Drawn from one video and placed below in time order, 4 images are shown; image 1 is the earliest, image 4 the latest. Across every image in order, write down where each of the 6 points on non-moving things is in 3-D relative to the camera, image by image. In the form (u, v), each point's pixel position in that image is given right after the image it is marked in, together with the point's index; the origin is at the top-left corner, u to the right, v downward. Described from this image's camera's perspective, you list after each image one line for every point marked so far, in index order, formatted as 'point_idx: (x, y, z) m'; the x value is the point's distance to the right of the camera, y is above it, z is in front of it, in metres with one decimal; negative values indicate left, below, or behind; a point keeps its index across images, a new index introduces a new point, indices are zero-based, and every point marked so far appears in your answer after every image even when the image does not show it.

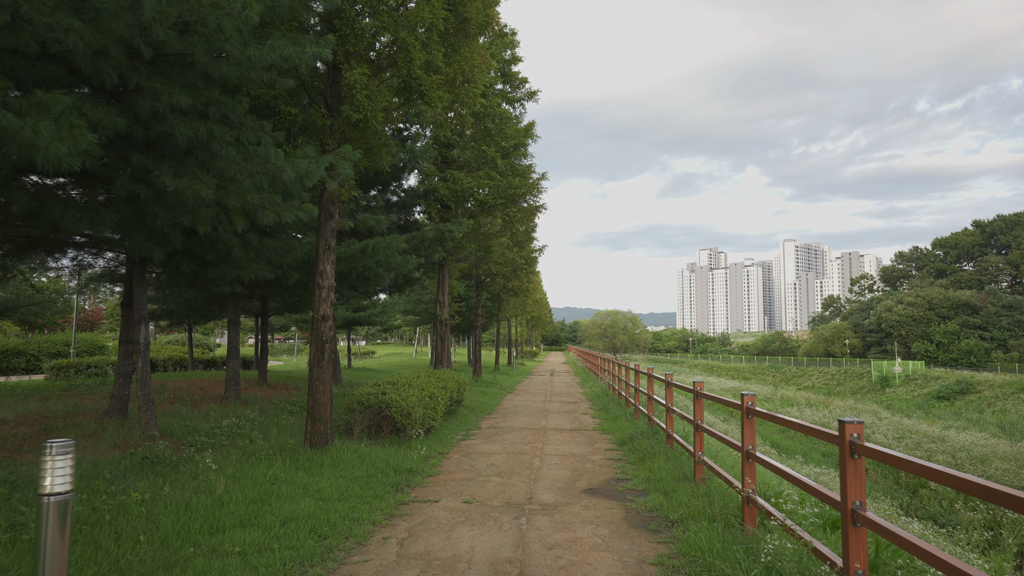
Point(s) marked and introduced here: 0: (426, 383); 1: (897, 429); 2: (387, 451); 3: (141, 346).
0: (-1.4, -1.5, +10.7) m
1: (+9.2, -3.4, +16.1) m
2: (-1.5, -1.9, +7.9) m
3: (-4.5, -0.7, +8.2) m
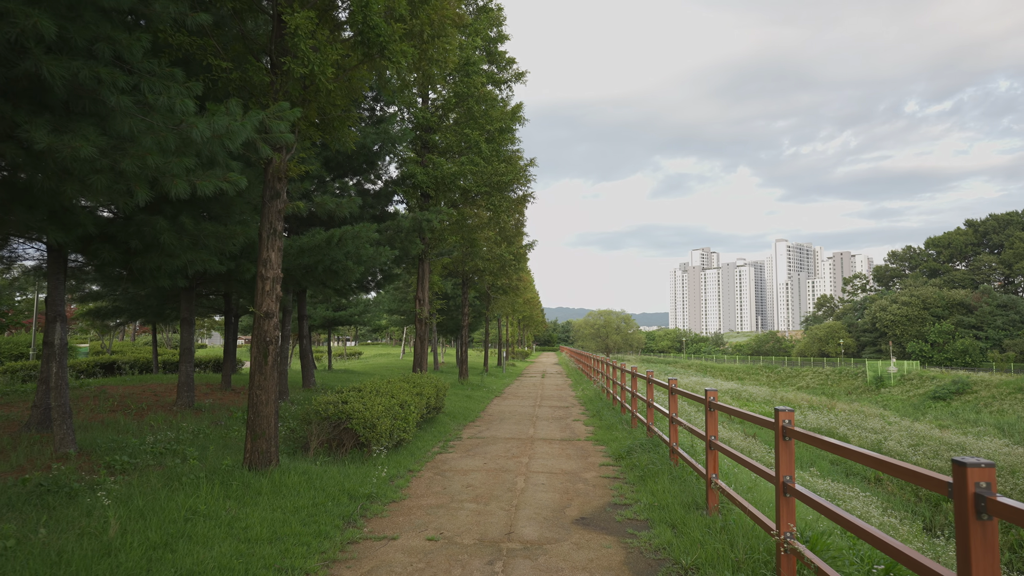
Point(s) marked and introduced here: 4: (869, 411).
0: (-1.6, -1.4, +9.5) m
1: (+8.9, -3.3, +15.1) m
2: (-1.7, -1.8, +6.7) m
3: (-4.8, -0.6, +7.0) m
4: (+10.4, -3.6, +19.5) m
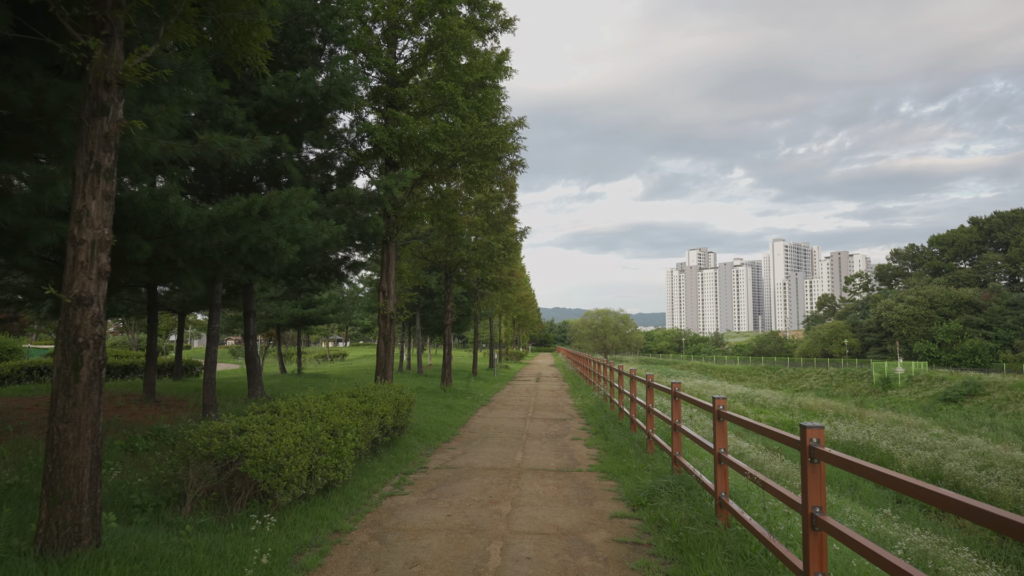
0: (-1.8, -1.2, +7.1) m
1: (+8.6, -3.1, +12.7) m
2: (-1.9, -1.7, +4.3) m
3: (-5.0, -0.5, +4.6) m
4: (+10.1, -3.4, +17.2) m
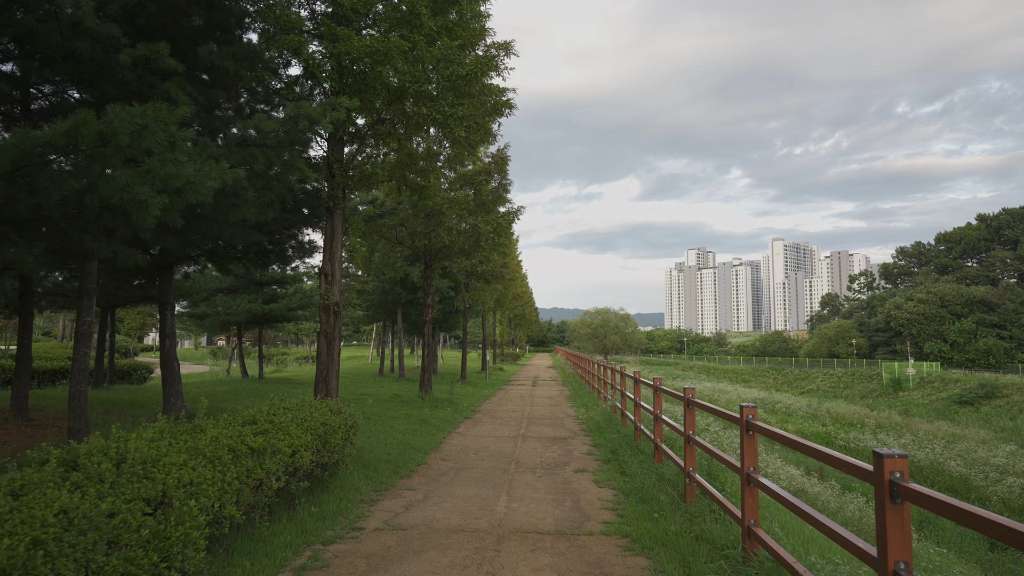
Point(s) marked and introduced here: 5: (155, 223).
0: (-2.0, -1.0, +4.5) m
1: (+8.4, -2.9, +10.1) m
2: (-2.1, -1.4, +1.7) m
3: (-5.1, -0.2, +2.0) m
4: (+9.9, -3.2, +14.6) m
5: (-3.0, +0.6, +5.6) m
